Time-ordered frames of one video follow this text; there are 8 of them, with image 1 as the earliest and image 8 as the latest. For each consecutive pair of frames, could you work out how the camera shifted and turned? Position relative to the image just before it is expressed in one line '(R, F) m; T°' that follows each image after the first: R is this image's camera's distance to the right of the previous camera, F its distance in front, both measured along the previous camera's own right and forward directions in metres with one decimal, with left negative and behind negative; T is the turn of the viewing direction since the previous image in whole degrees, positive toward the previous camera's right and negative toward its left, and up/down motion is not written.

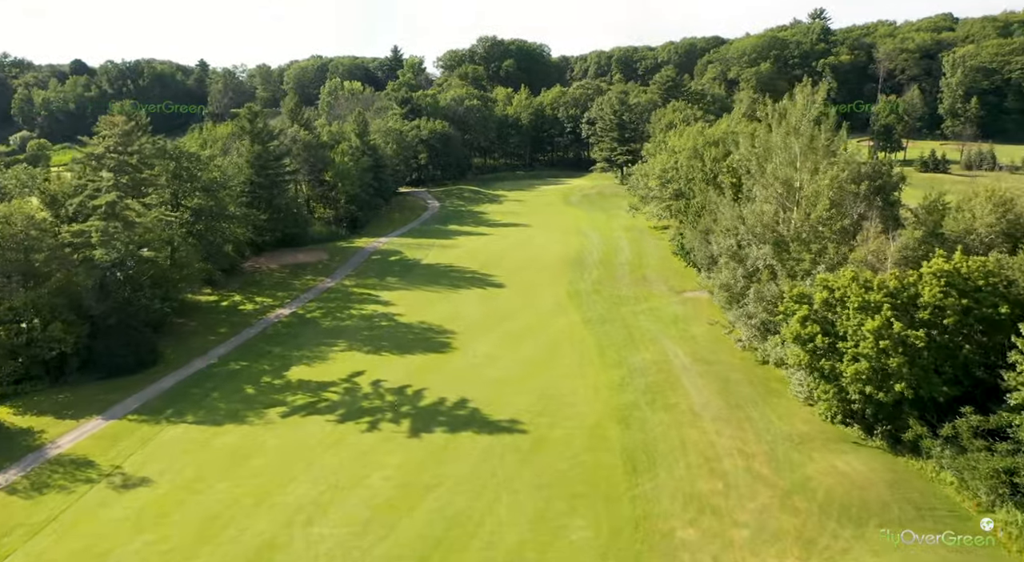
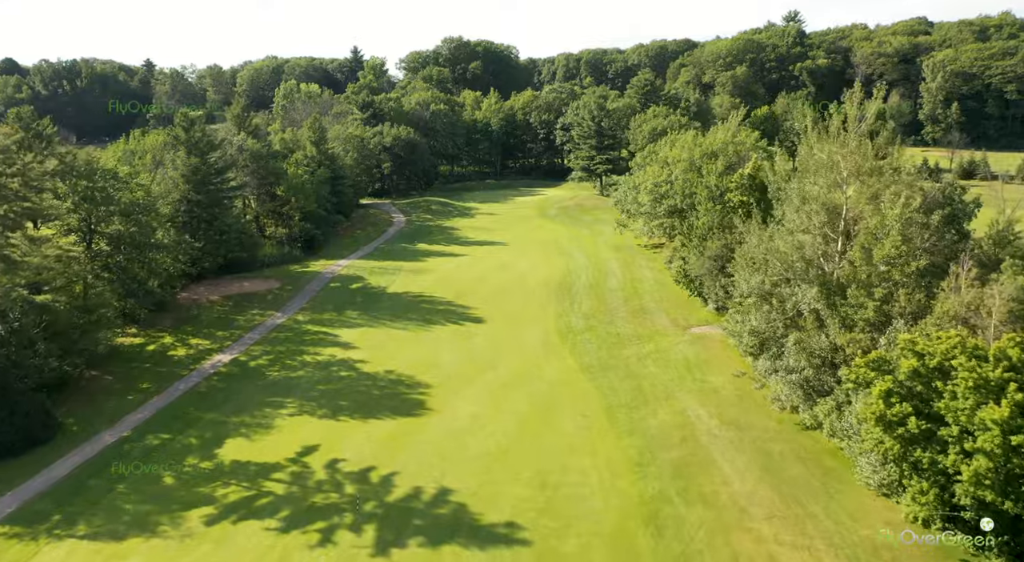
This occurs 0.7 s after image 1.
(-0.9, +6.2) m; +3°
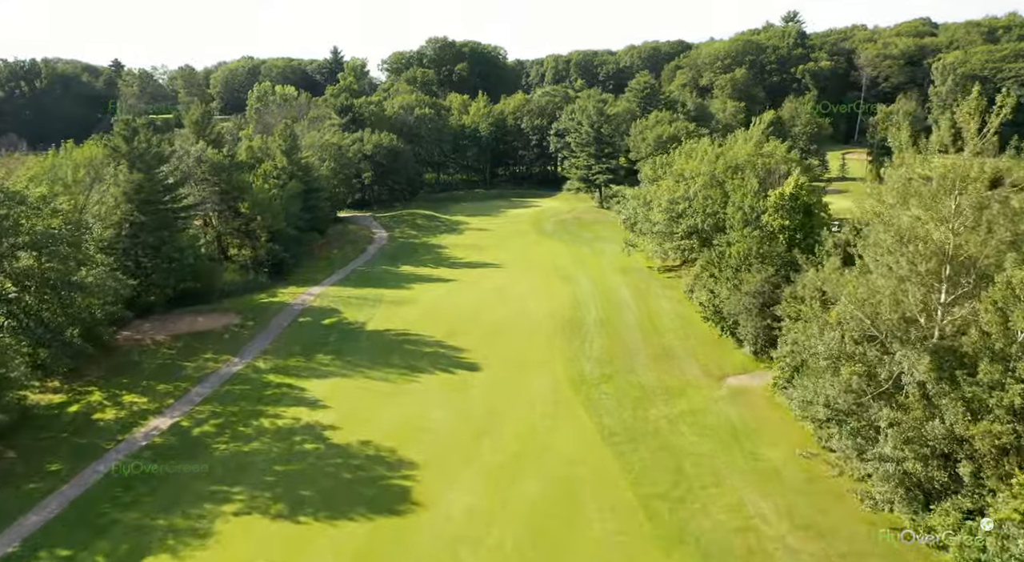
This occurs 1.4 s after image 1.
(-0.7, +6.4) m; +1°
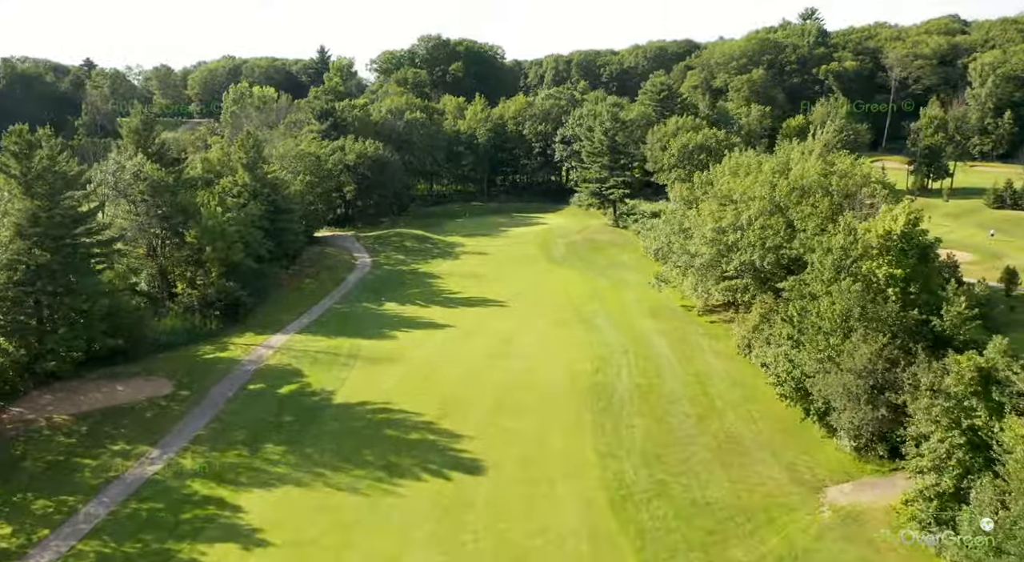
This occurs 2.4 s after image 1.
(-0.7, +9.1) m; 0°
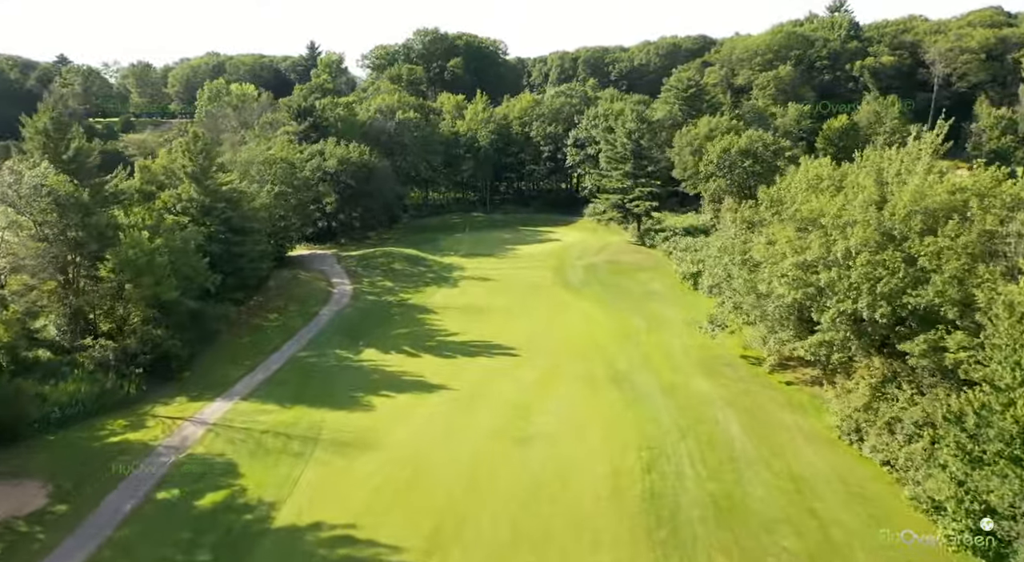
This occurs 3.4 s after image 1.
(-0.6, +9.5) m; 0°
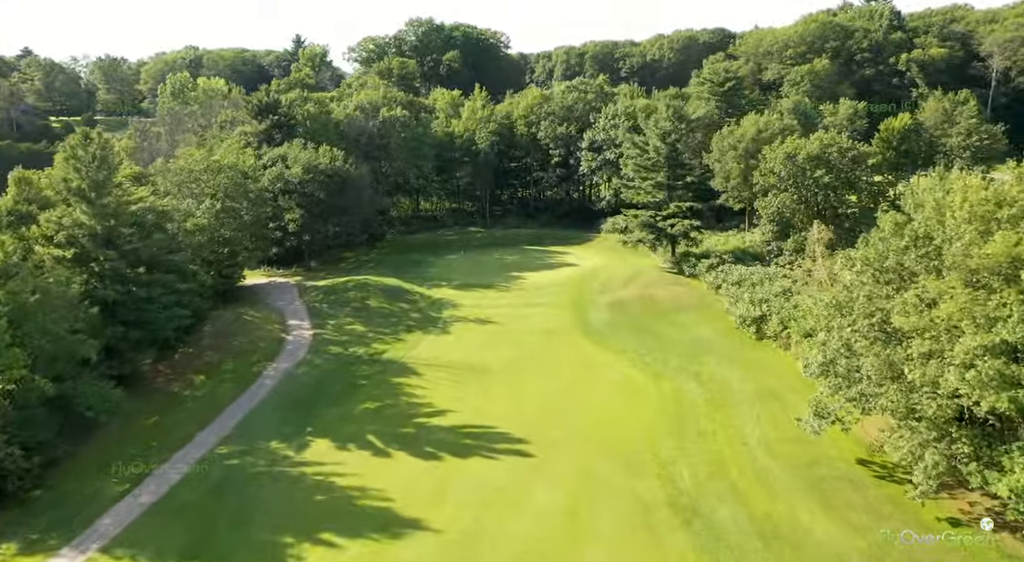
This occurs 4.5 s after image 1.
(-0.3, +10.9) m; 0°
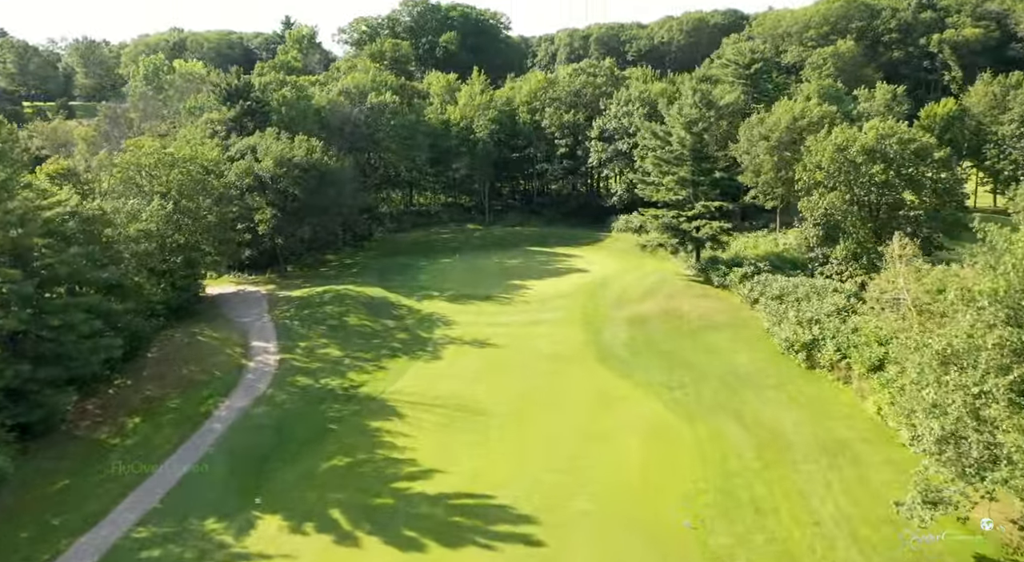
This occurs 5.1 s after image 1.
(-0.1, +5.8) m; 0°
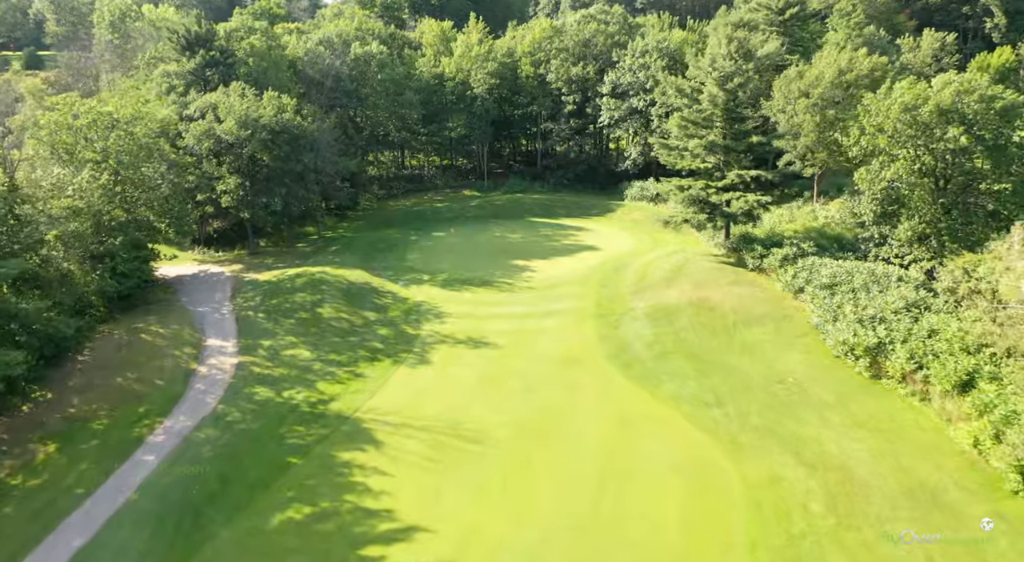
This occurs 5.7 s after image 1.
(-0.1, +5.3) m; 0°
